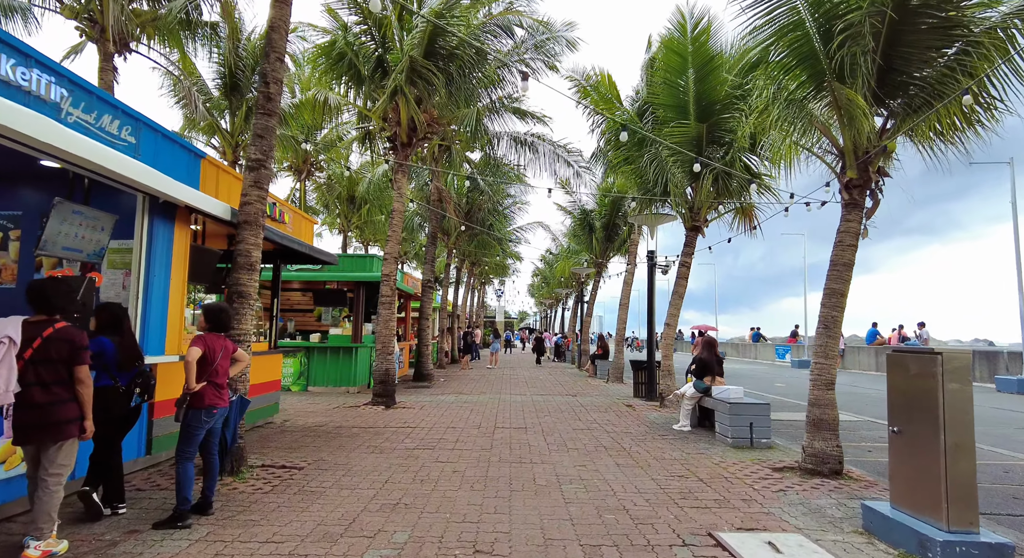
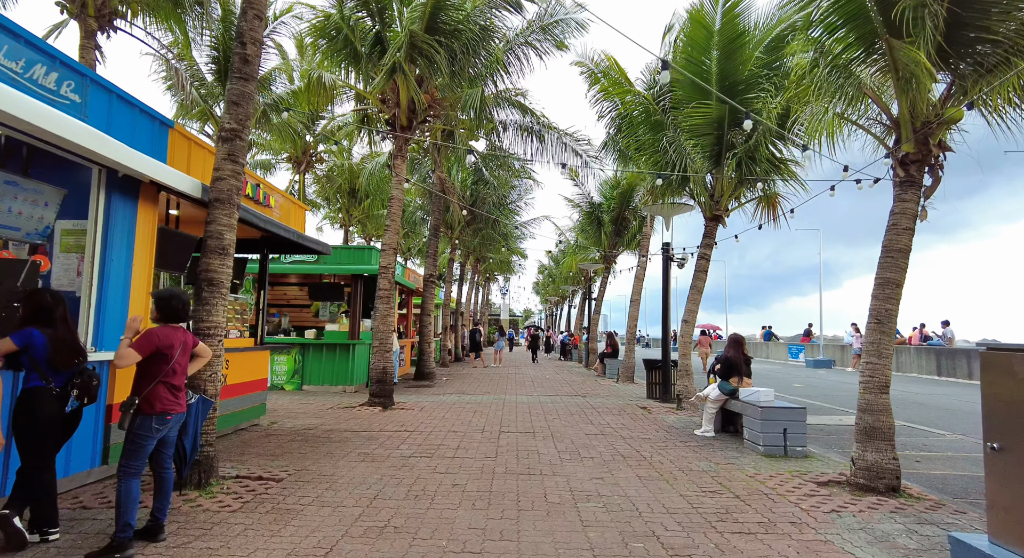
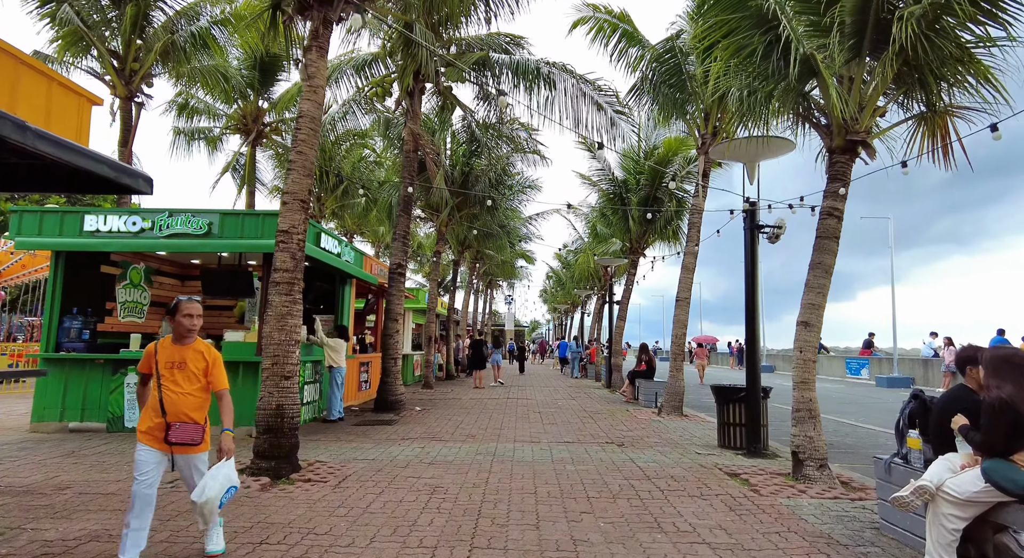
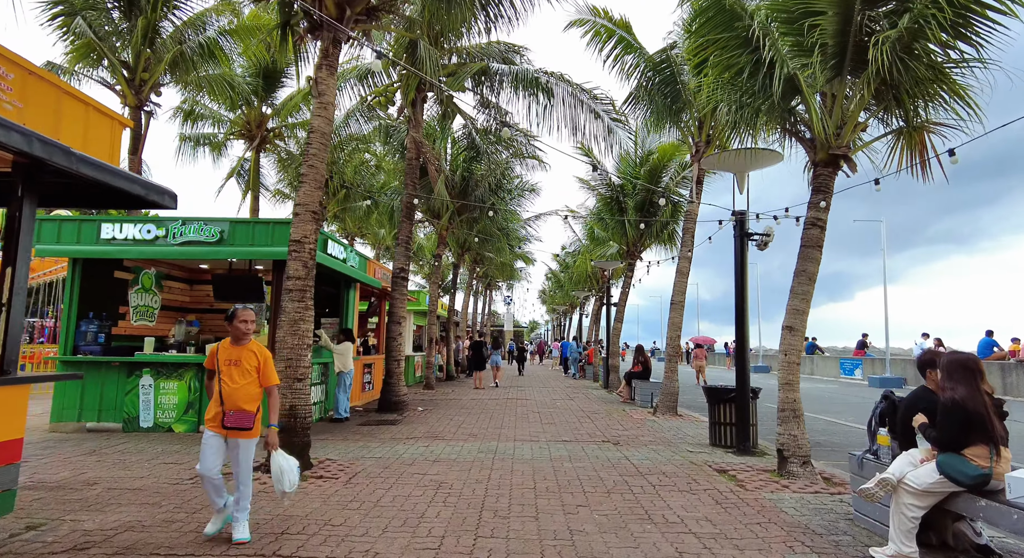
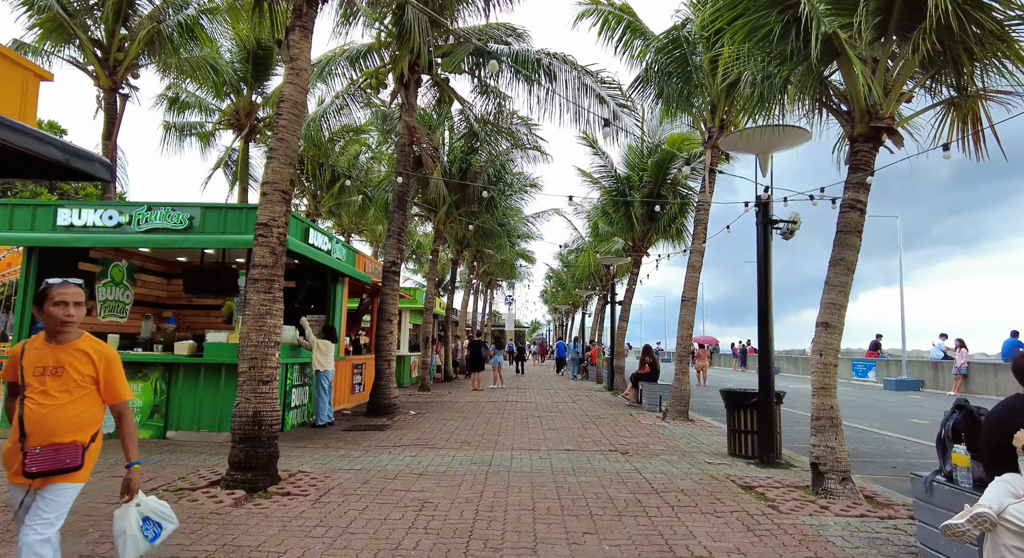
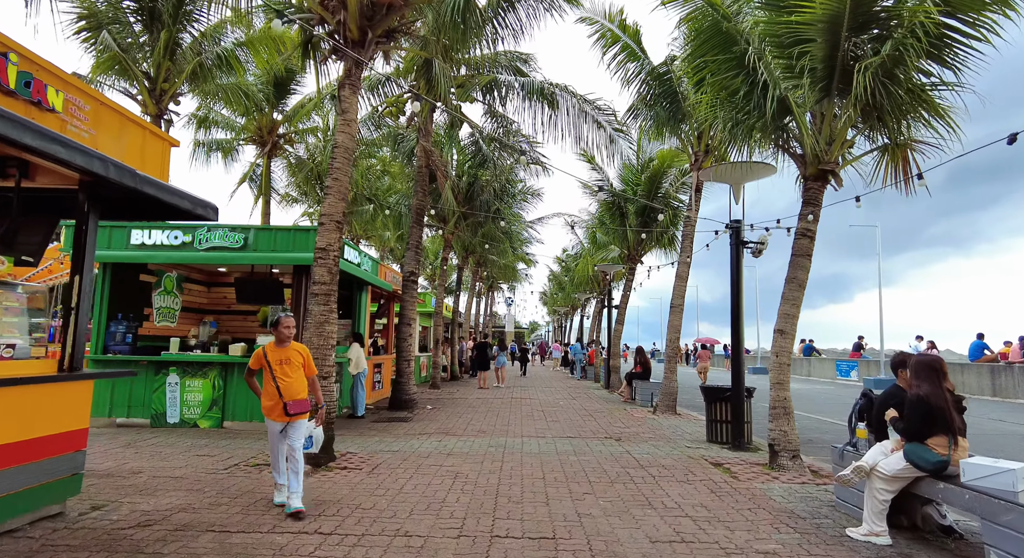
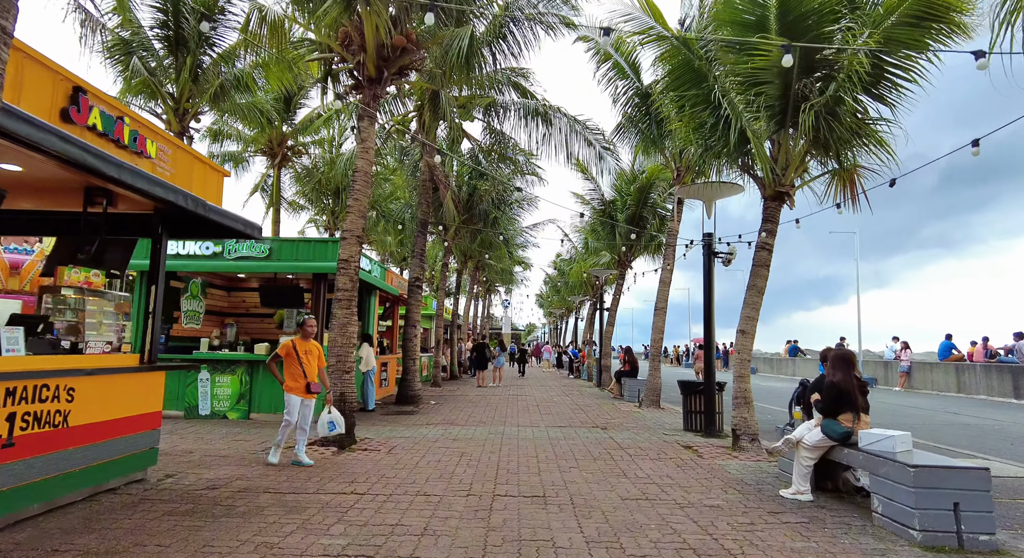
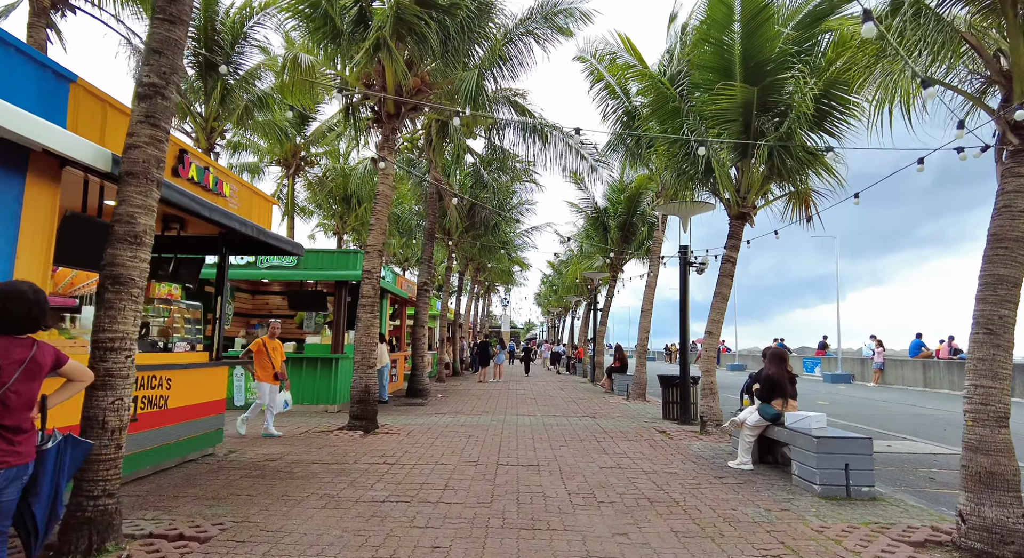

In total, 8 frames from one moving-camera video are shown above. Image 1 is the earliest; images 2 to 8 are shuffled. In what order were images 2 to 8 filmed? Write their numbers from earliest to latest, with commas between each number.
2, 8, 7, 6, 4, 3, 5
